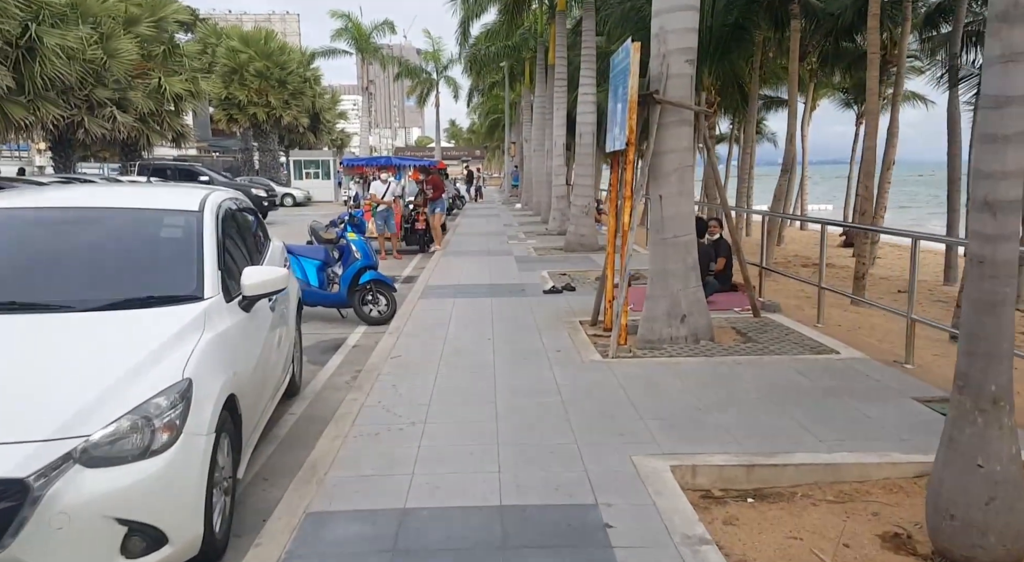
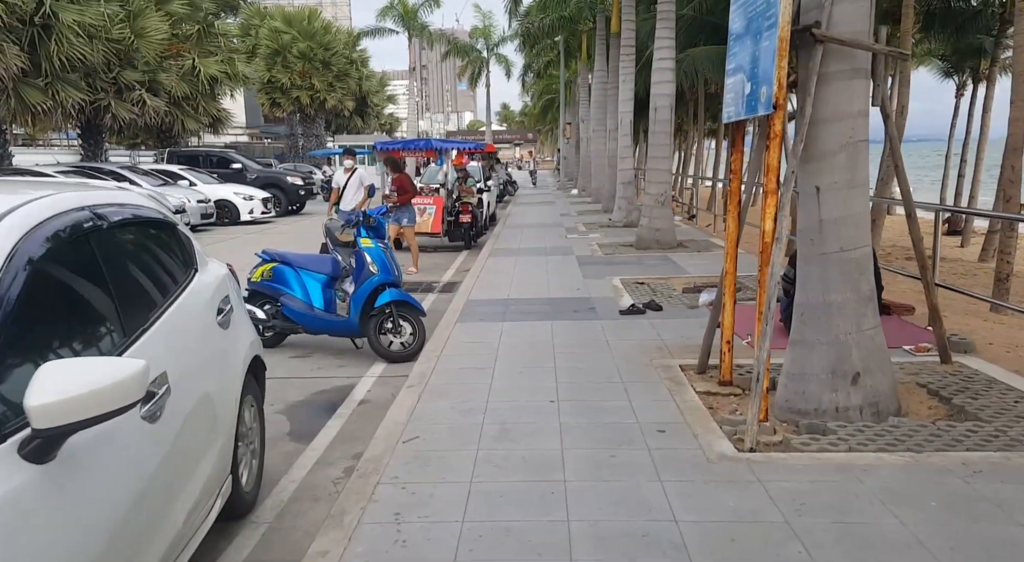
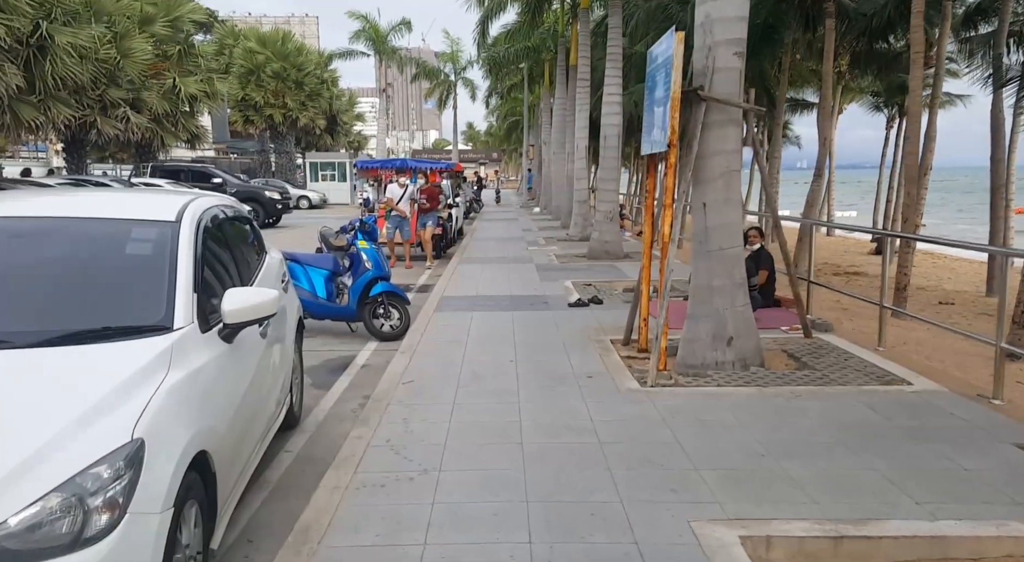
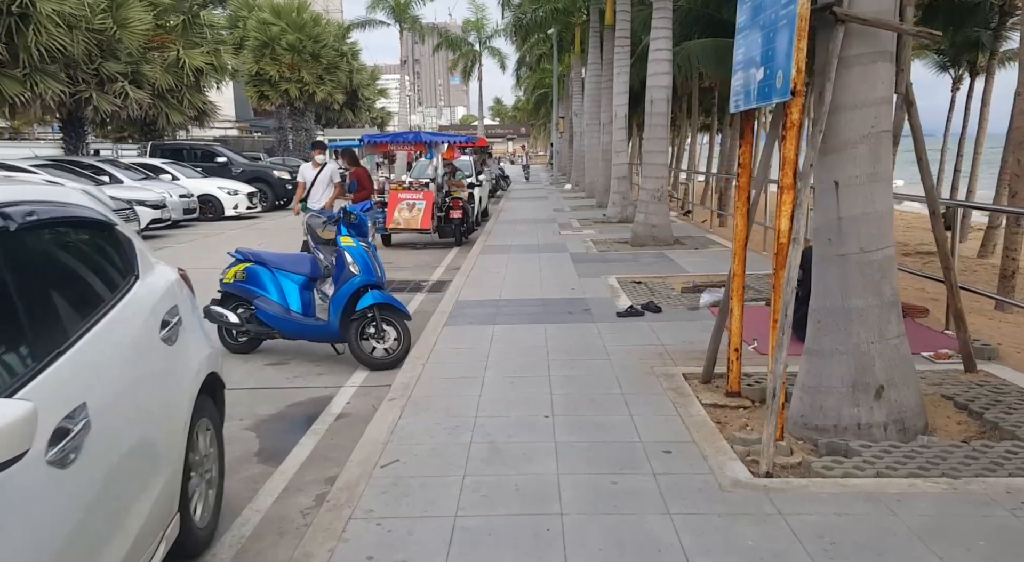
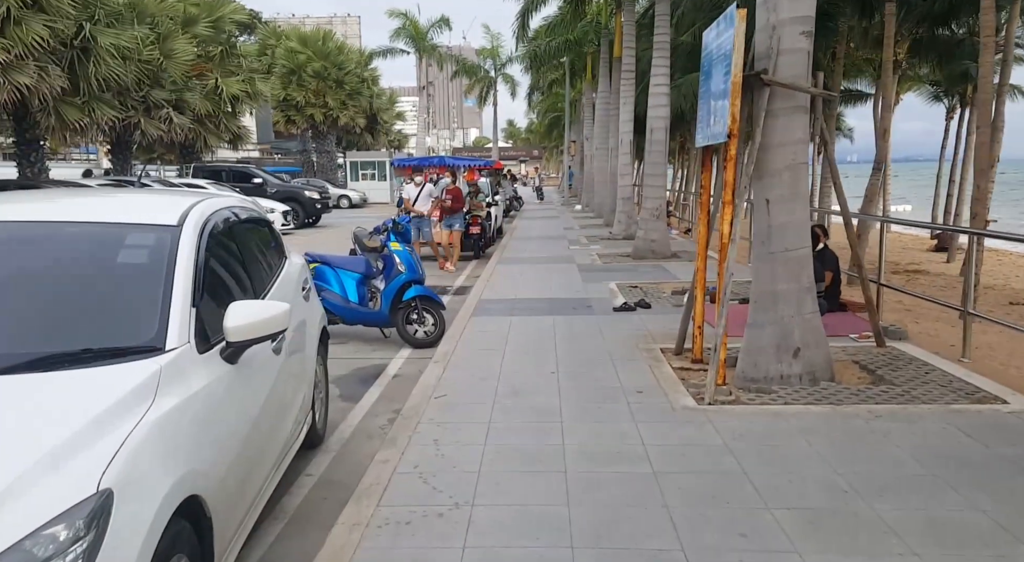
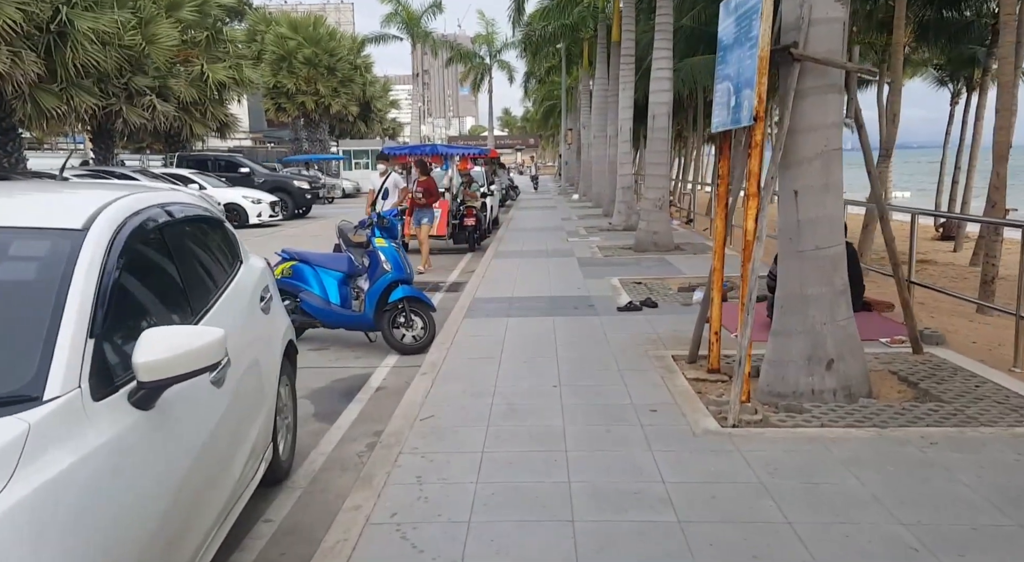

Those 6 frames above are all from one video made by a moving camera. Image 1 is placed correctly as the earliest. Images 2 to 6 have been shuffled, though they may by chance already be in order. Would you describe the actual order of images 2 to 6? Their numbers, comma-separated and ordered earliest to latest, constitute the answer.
3, 5, 6, 2, 4
